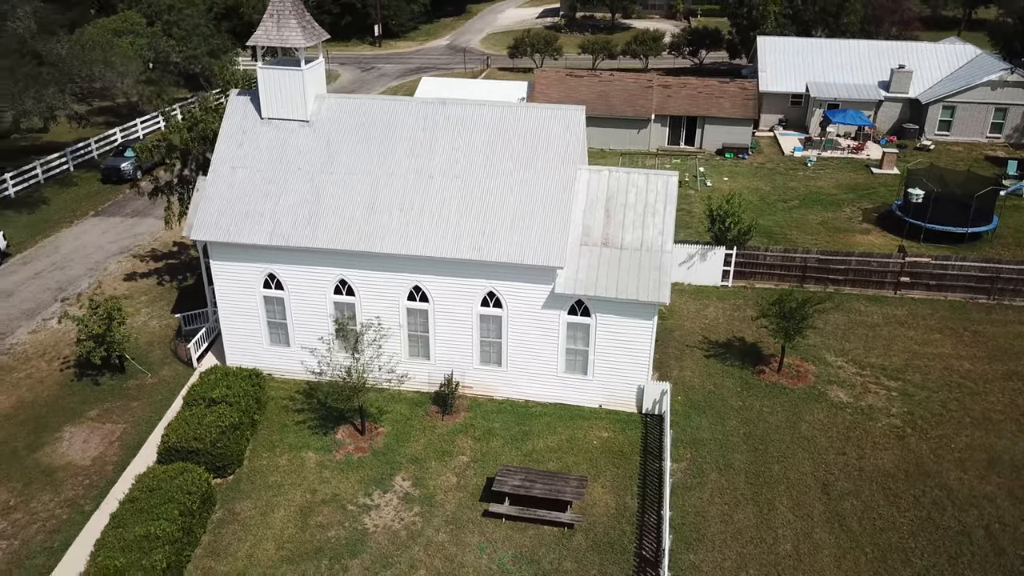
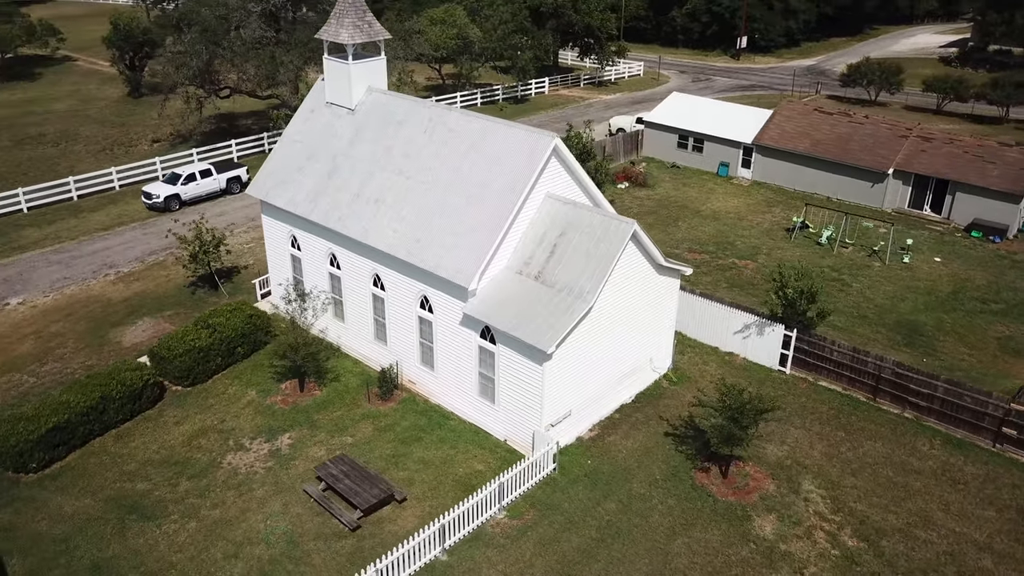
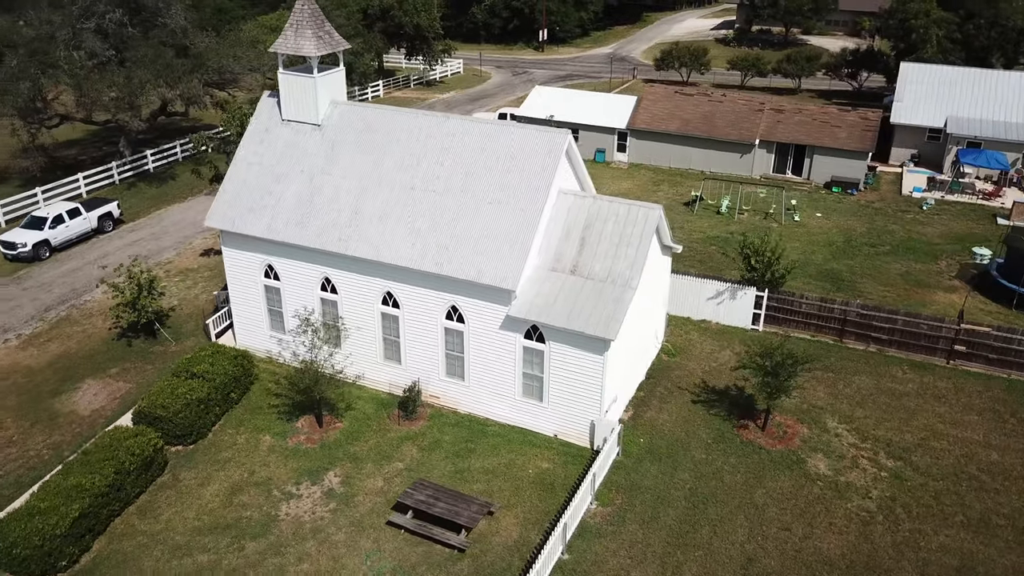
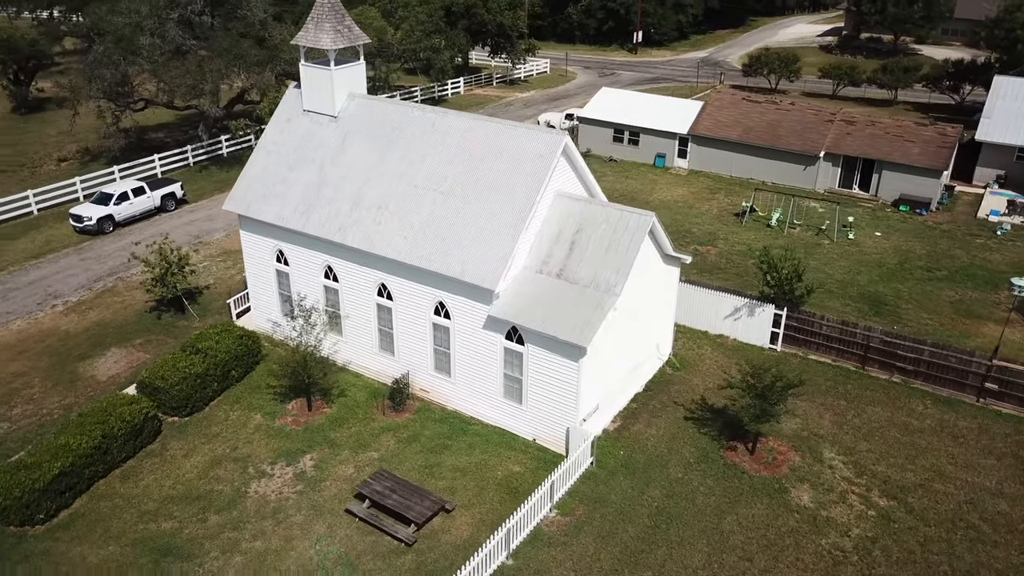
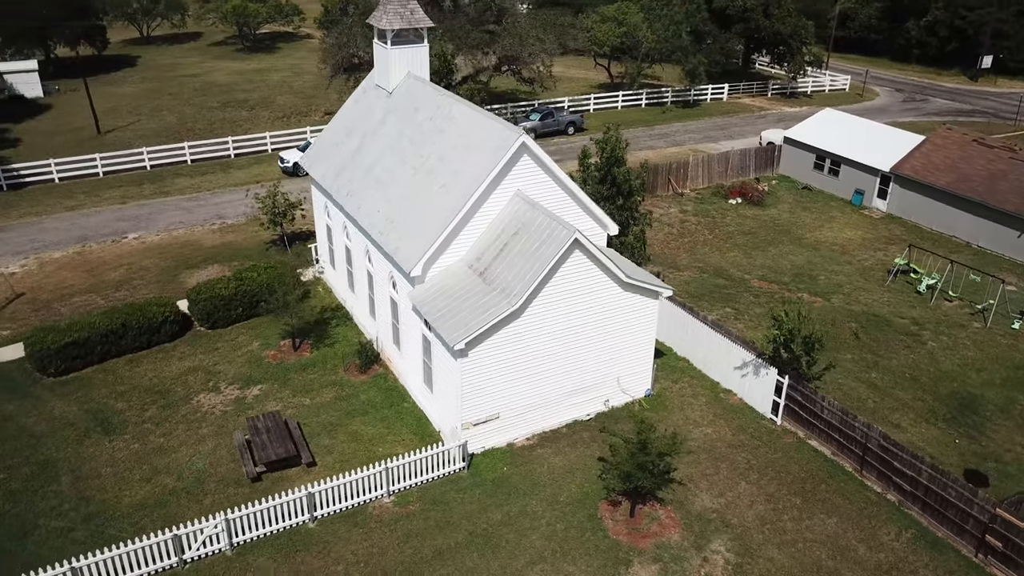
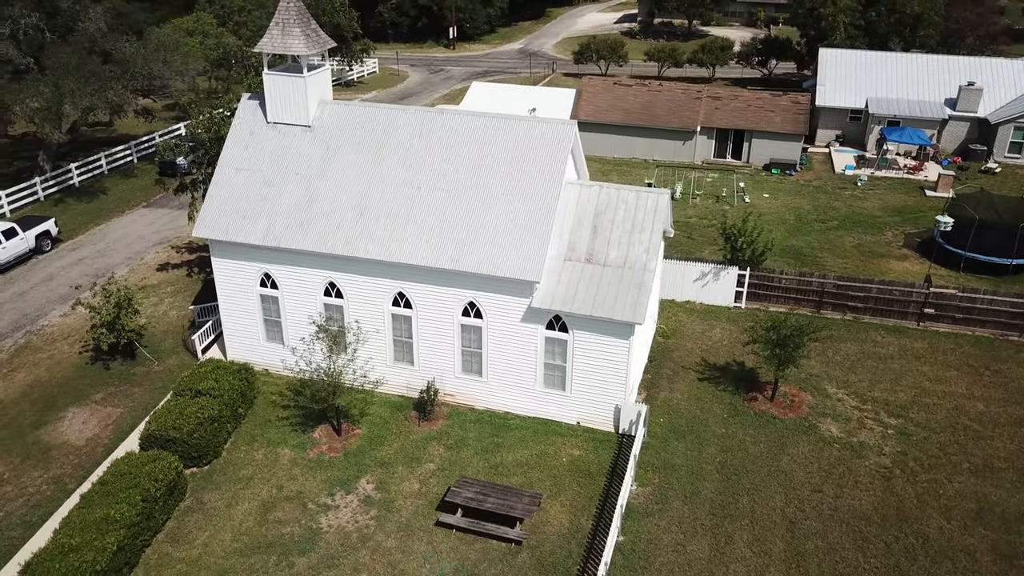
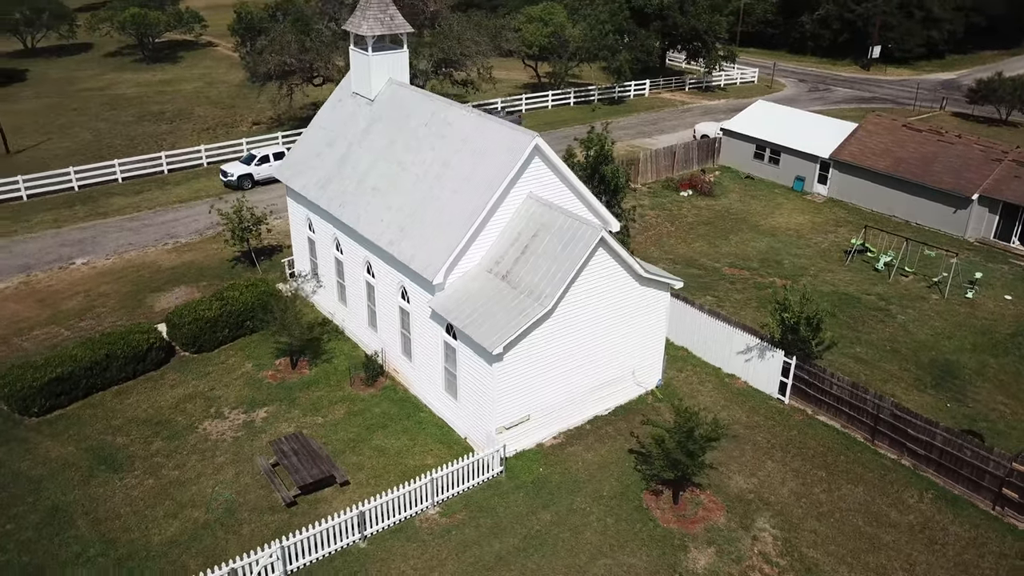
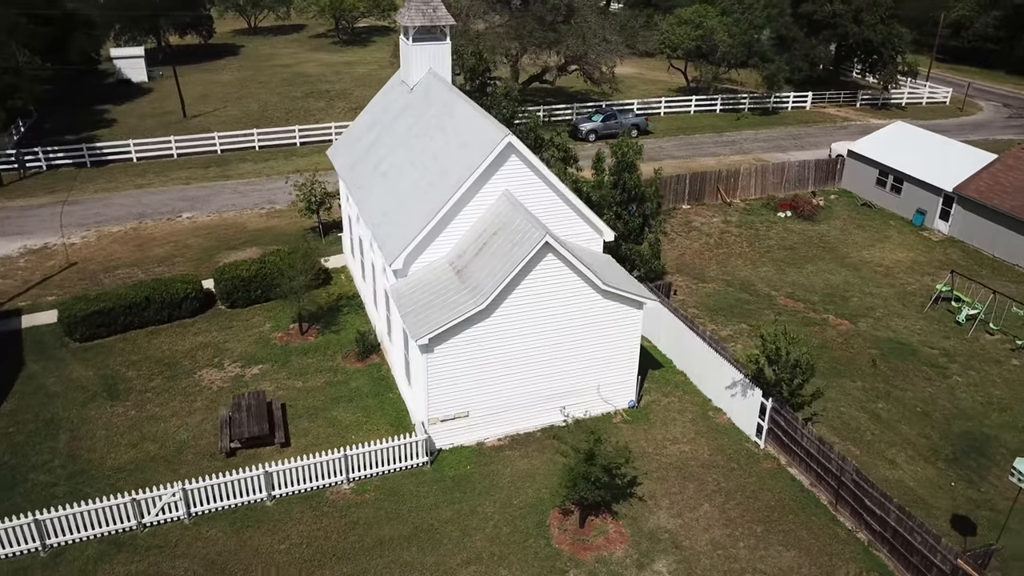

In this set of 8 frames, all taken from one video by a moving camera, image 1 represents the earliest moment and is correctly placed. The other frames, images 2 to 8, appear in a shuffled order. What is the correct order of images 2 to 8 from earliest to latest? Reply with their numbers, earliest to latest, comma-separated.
6, 3, 4, 2, 7, 5, 8
